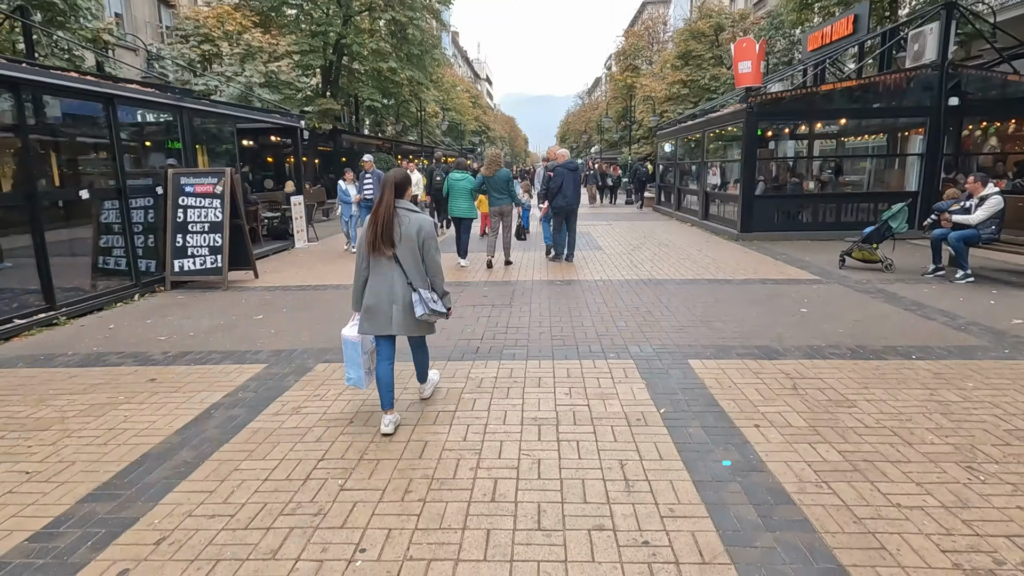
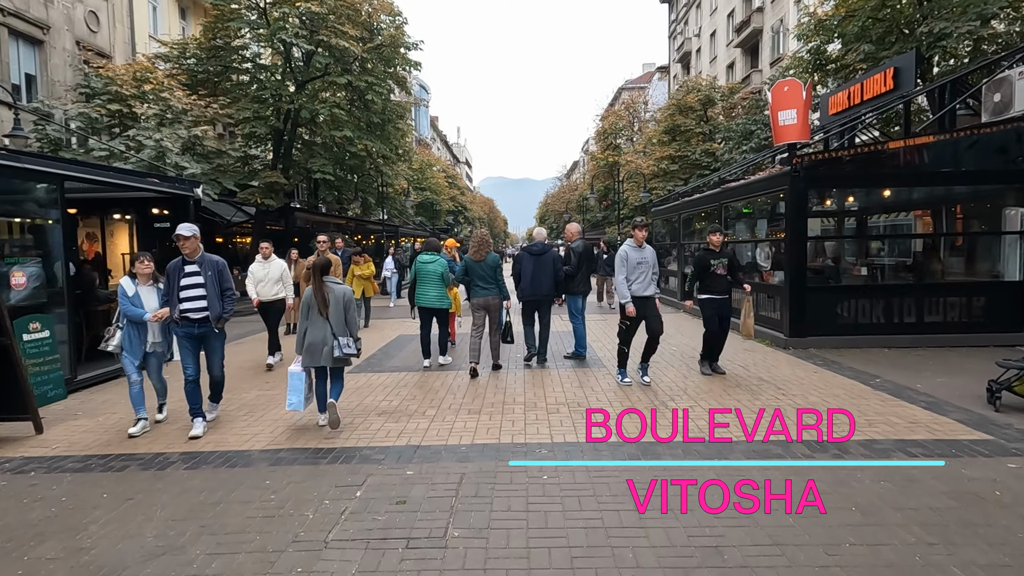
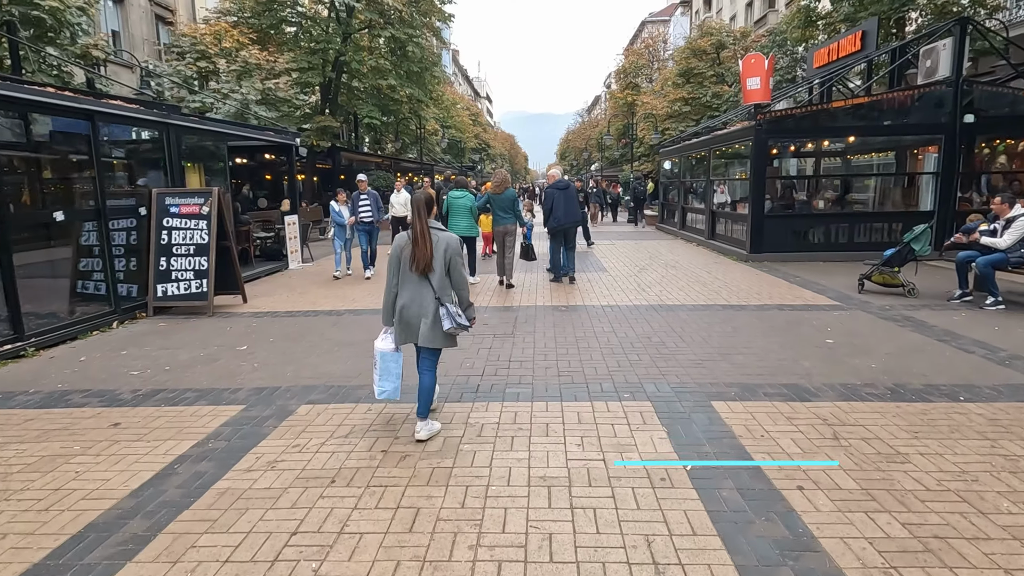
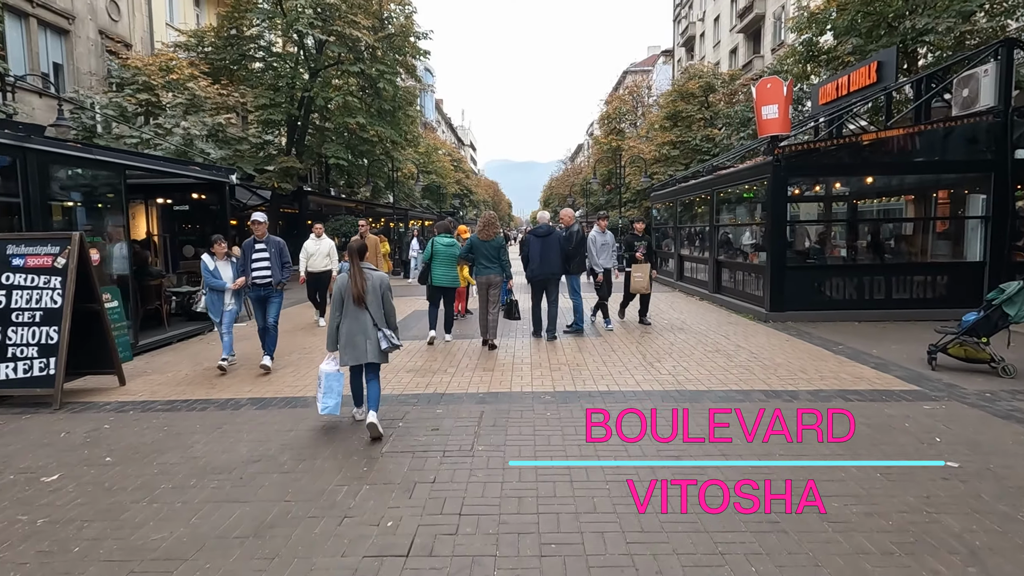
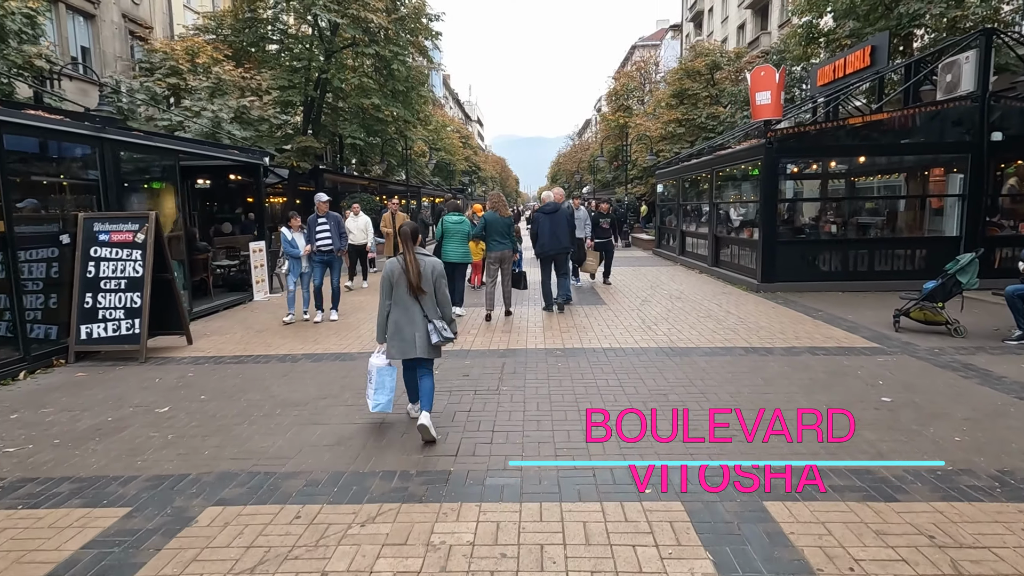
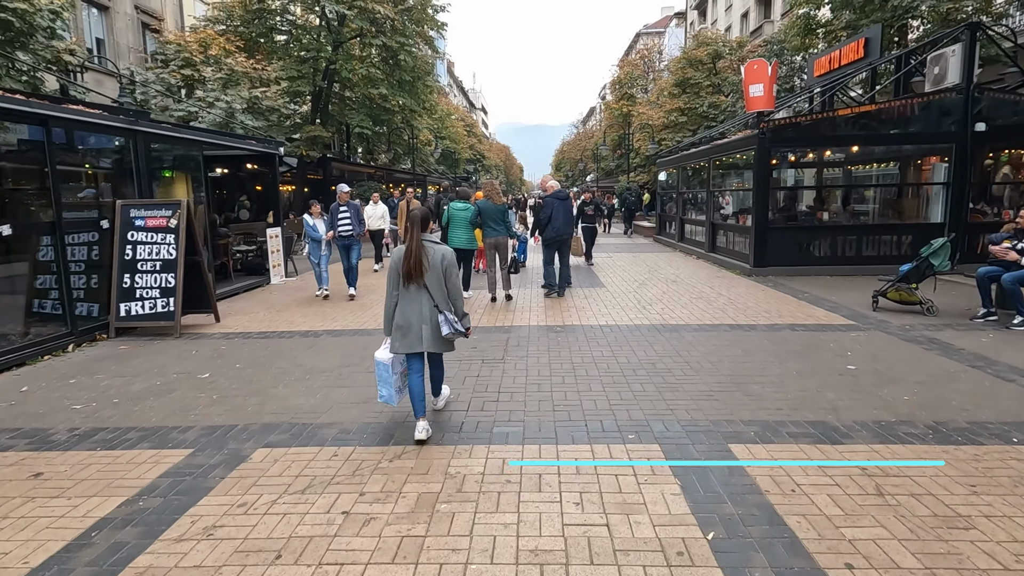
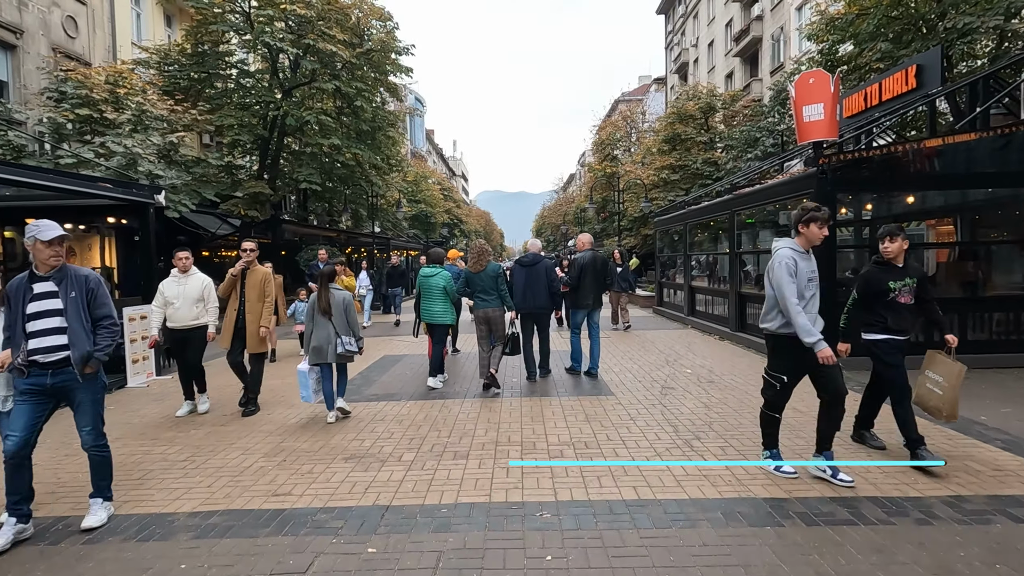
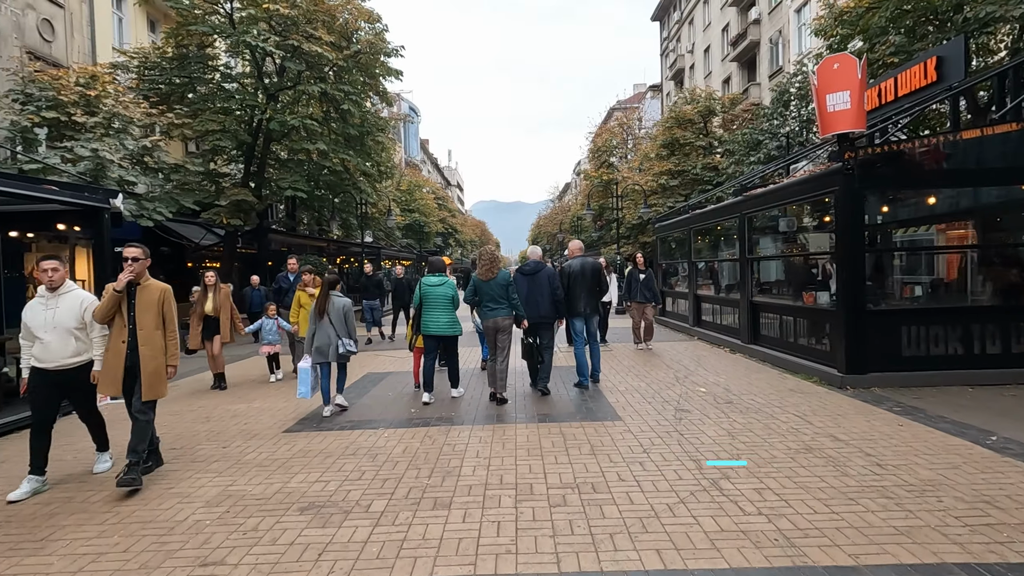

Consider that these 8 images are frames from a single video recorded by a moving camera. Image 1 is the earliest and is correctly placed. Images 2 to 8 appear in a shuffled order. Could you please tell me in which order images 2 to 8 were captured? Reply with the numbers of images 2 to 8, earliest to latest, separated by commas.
3, 6, 5, 4, 2, 7, 8
